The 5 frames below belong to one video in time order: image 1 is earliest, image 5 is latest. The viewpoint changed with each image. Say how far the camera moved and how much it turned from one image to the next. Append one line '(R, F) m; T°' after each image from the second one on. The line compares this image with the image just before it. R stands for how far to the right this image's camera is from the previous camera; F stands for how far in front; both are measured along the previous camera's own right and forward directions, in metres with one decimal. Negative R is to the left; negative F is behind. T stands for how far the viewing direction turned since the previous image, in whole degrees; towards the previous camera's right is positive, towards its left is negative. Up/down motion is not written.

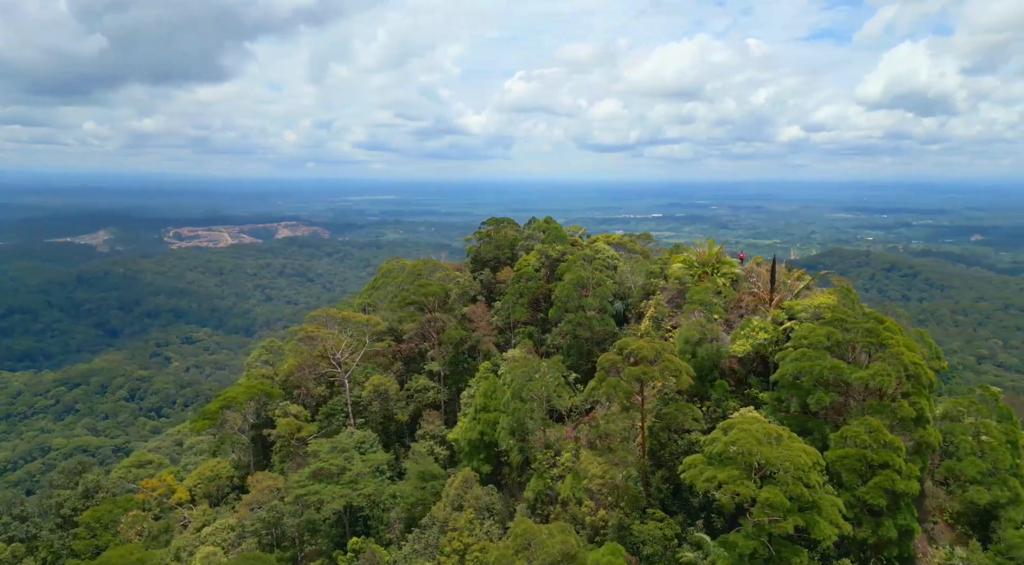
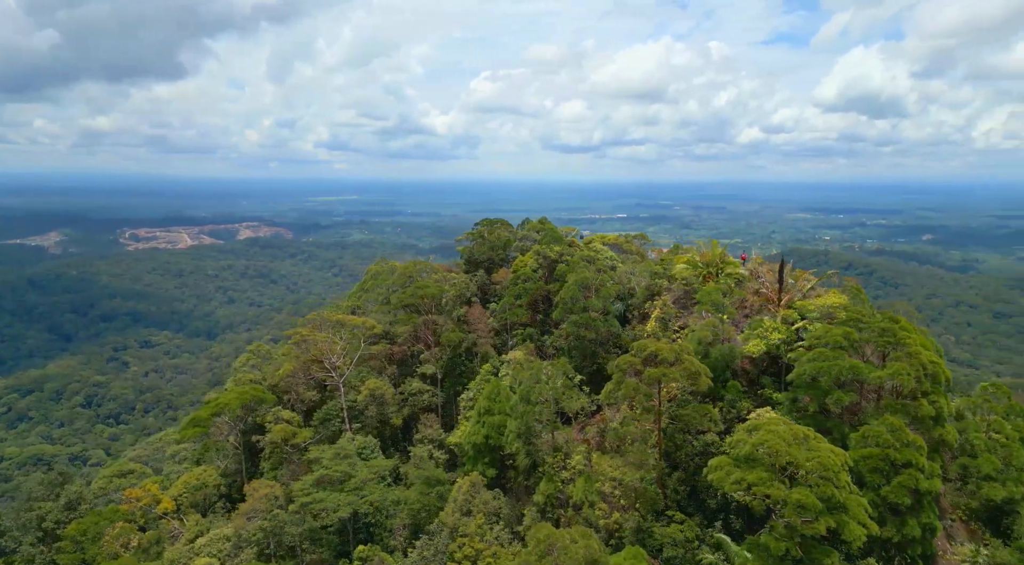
(-0.9, +0.2) m; +2°
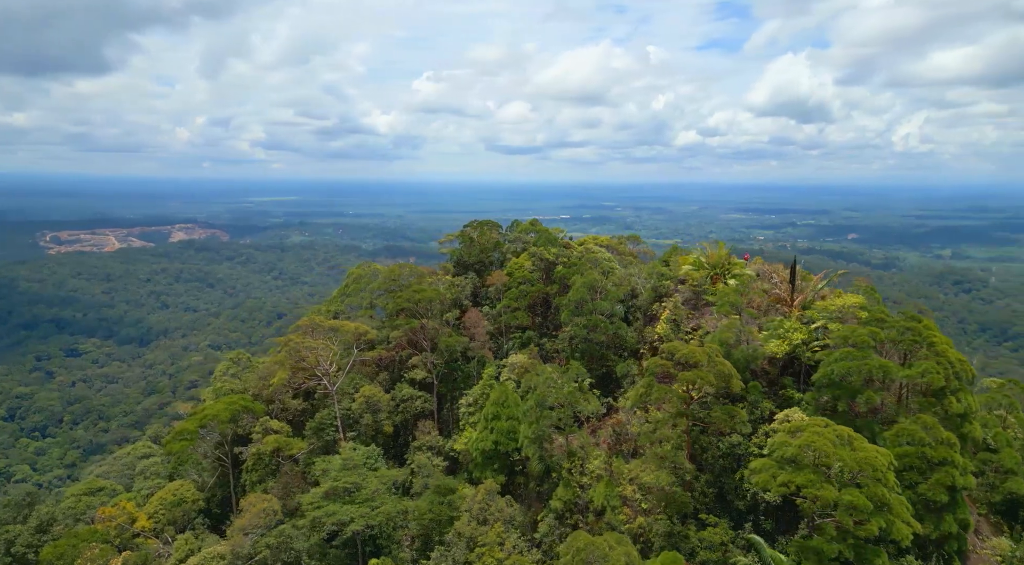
(-1.4, +0.4) m; +4°
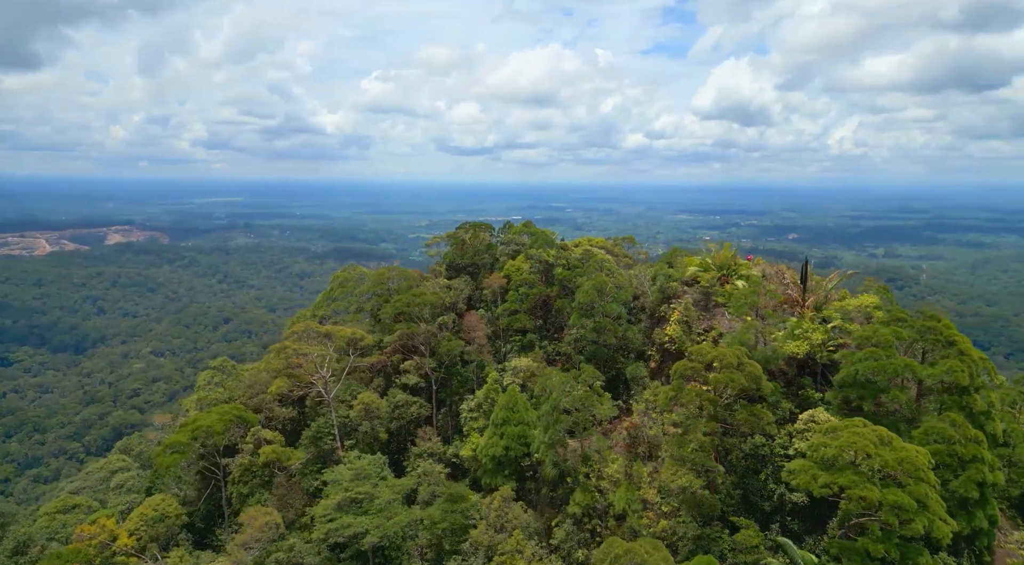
(-1.3, +0.3) m; +3°
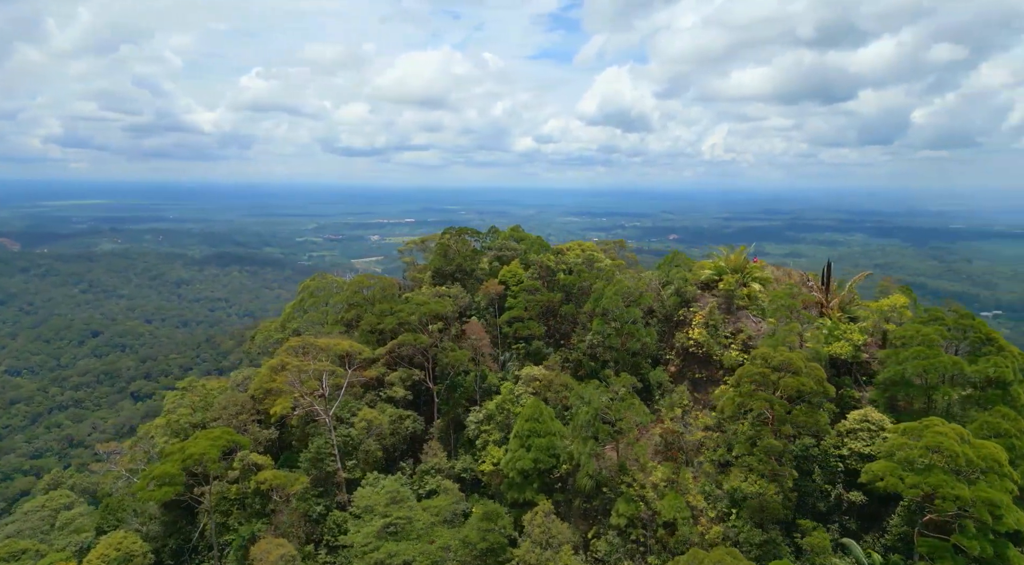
(-2.9, +0.7) m; +7°
